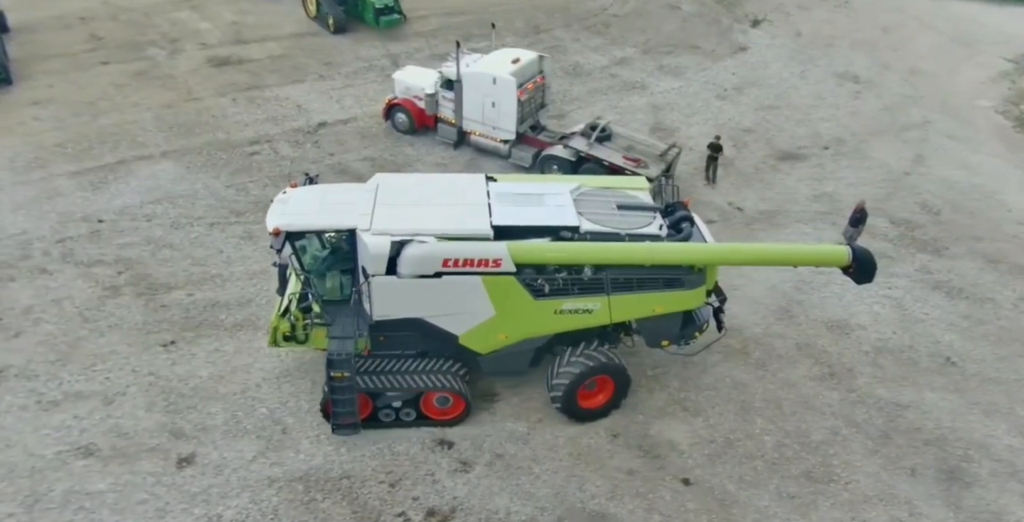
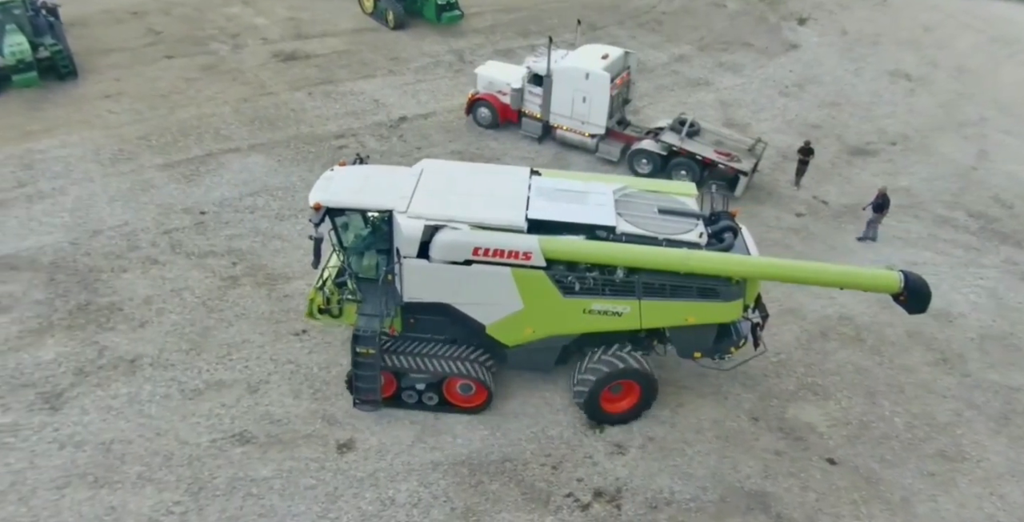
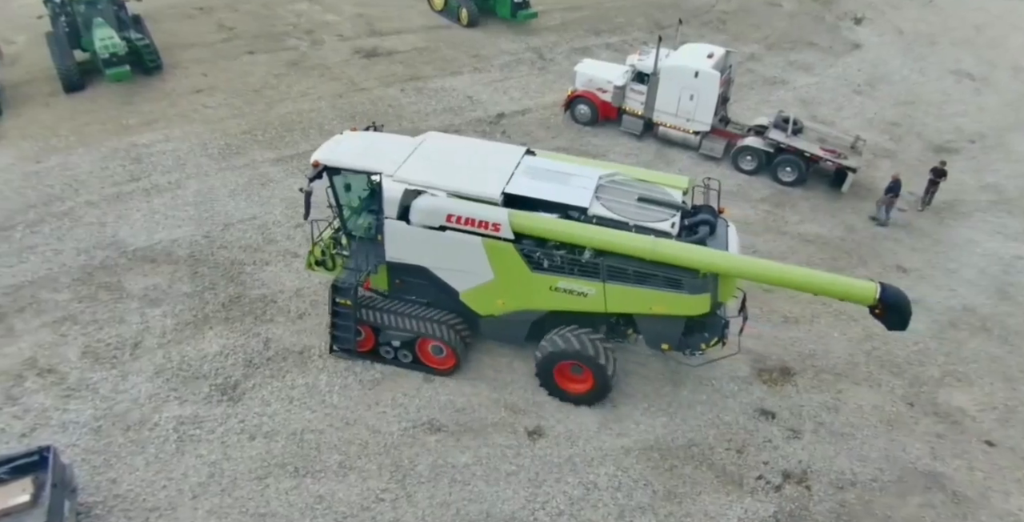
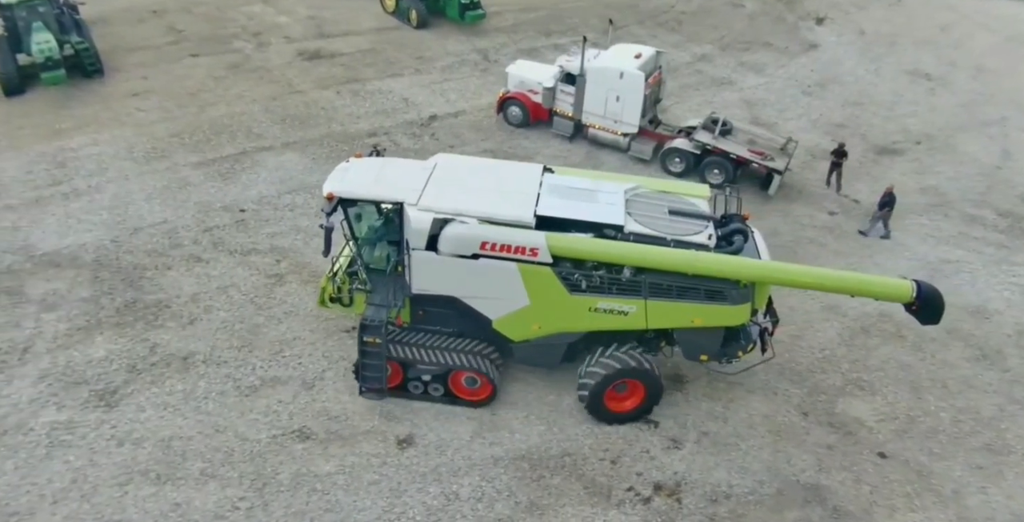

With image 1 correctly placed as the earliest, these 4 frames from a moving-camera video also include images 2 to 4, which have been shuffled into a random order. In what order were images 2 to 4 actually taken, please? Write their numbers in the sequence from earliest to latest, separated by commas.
2, 4, 3
